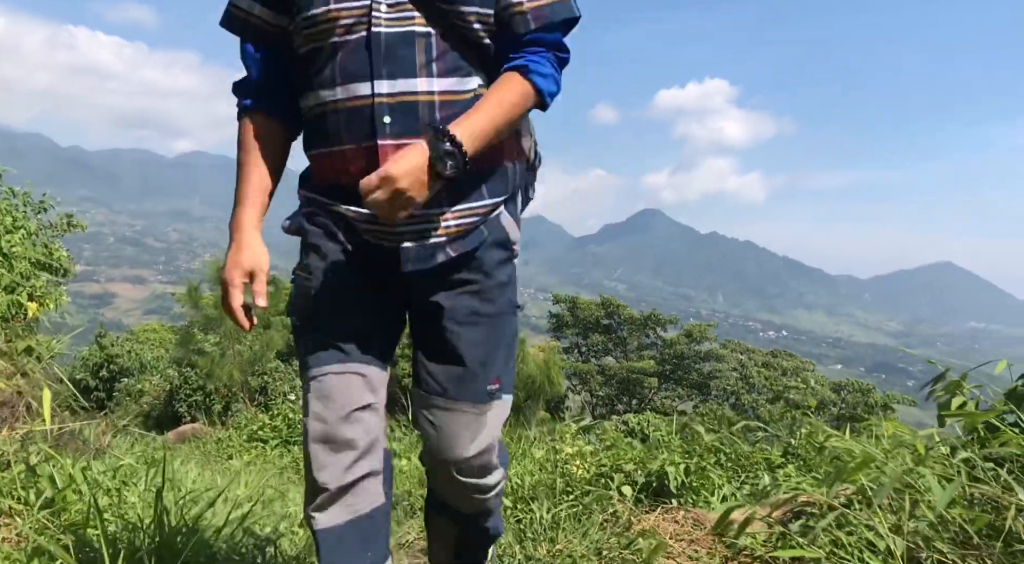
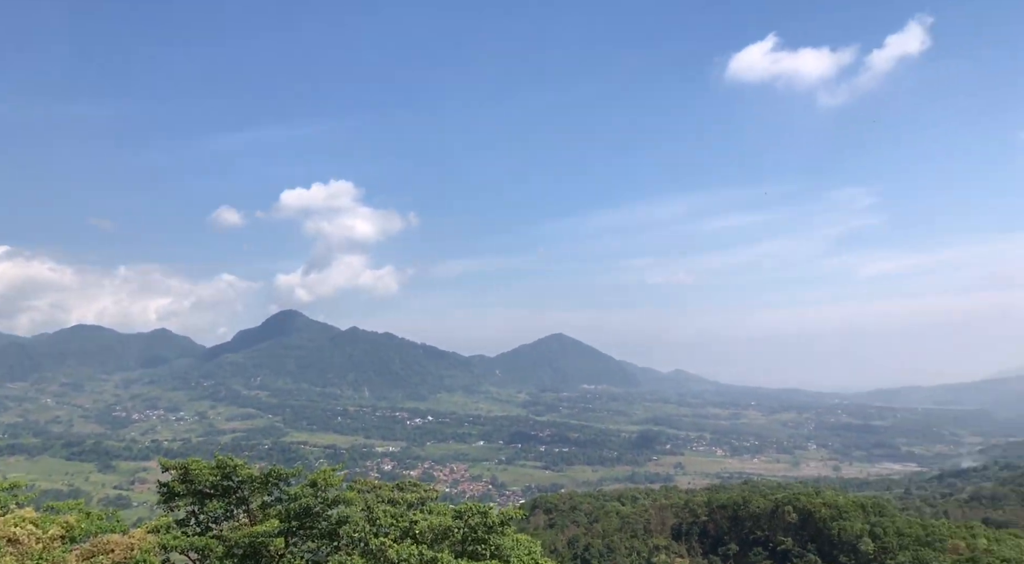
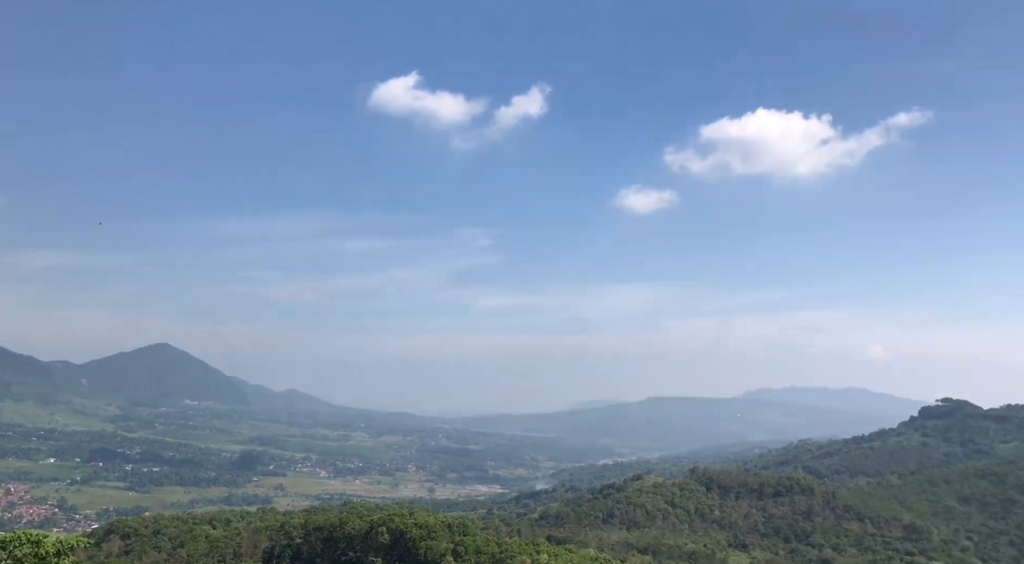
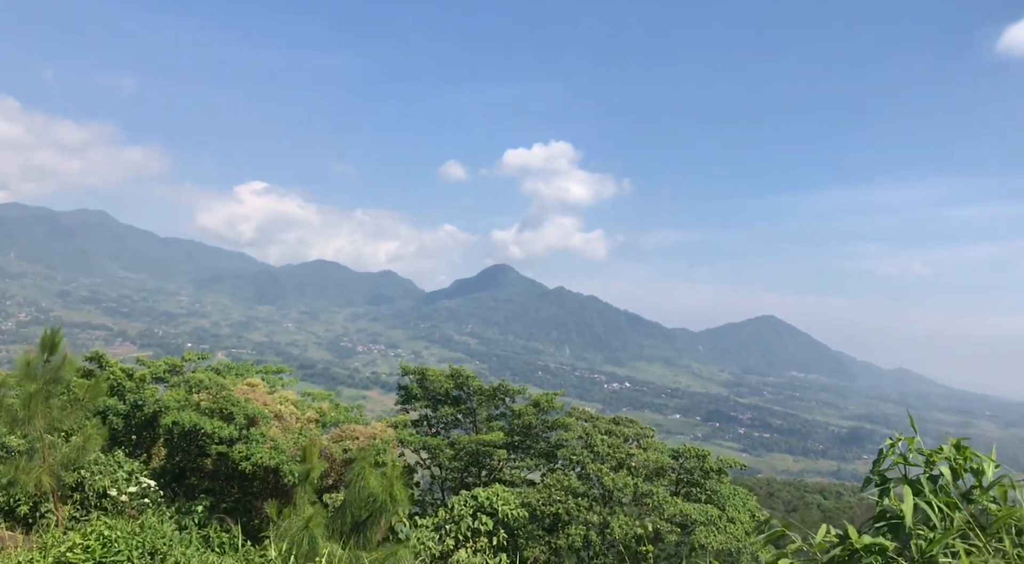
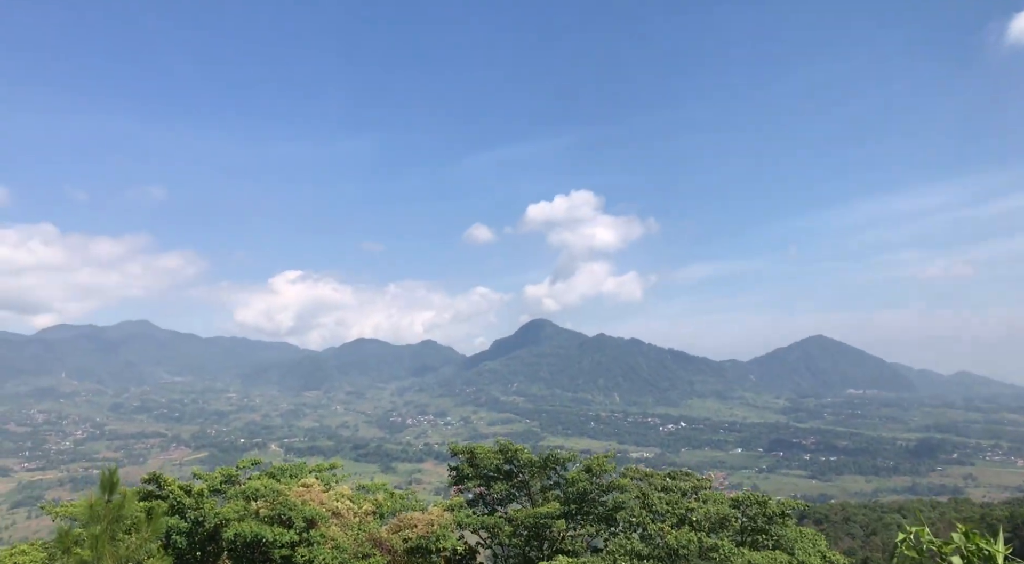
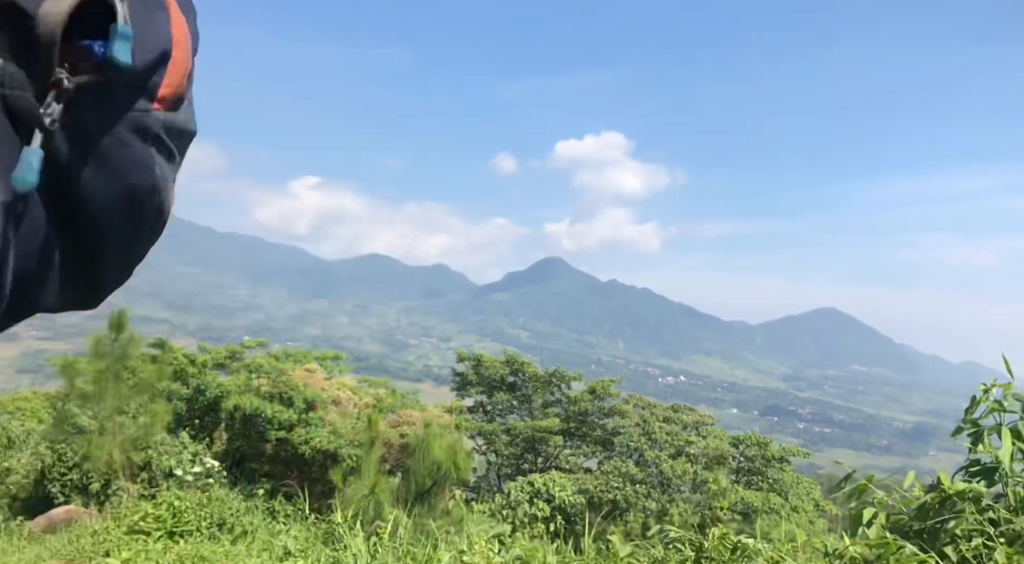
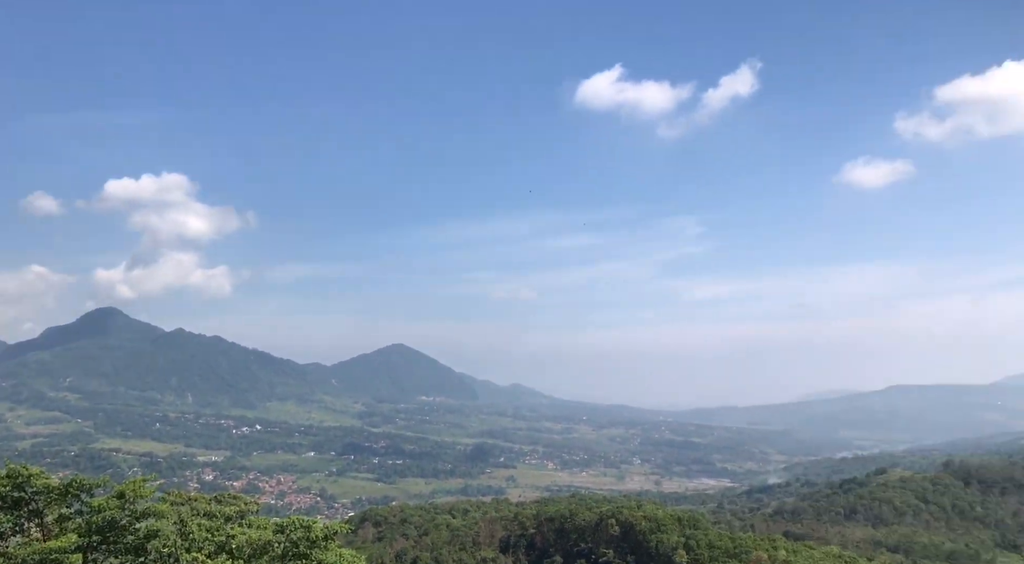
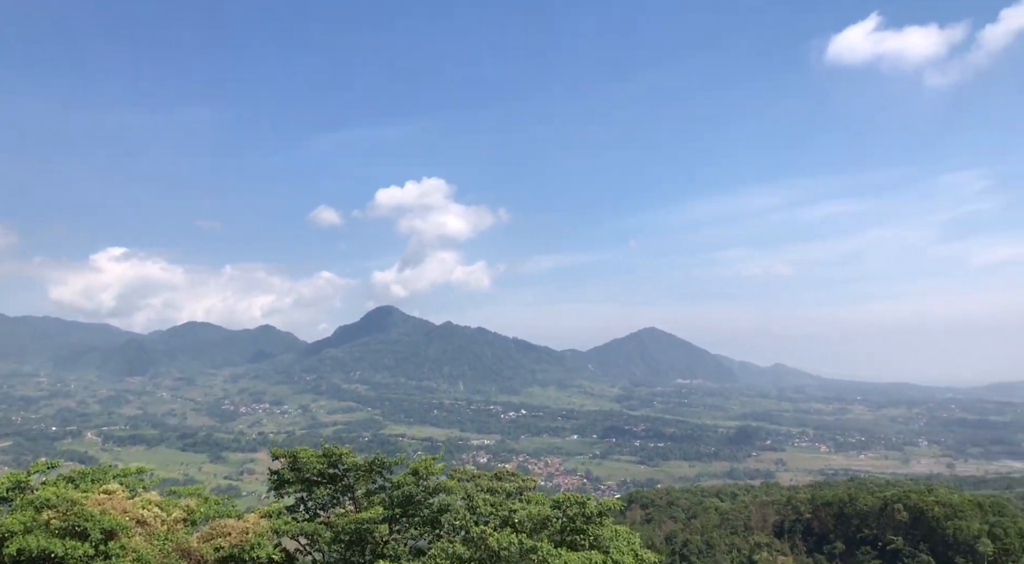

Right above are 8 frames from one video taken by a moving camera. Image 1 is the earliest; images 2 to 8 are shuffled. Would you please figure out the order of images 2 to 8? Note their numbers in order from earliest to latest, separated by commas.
6, 4, 5, 8, 2, 7, 3
